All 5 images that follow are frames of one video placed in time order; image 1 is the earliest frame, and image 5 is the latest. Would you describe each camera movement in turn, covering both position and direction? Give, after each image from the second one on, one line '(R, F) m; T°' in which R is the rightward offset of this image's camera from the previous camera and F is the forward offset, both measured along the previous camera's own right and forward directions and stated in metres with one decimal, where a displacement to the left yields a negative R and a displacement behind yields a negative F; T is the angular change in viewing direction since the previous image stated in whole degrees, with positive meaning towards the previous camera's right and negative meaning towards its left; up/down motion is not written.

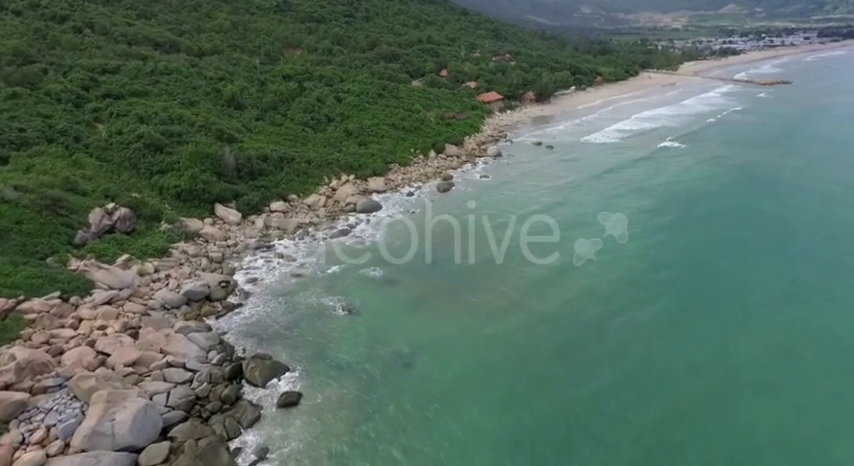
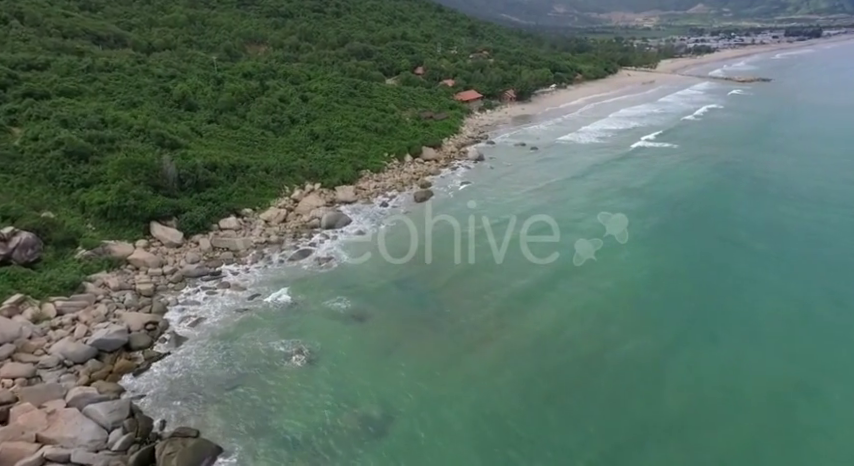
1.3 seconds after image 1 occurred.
(+0.2, +3.8) m; +2°
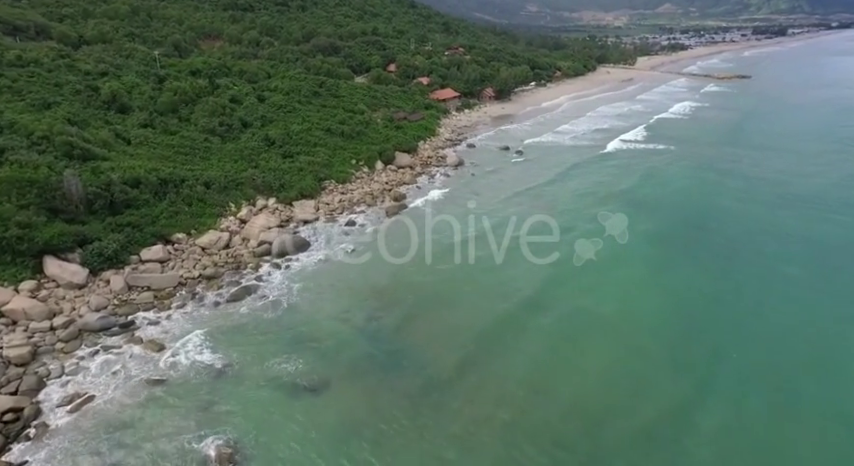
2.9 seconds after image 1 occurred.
(+0.2, +4.7) m; +3°
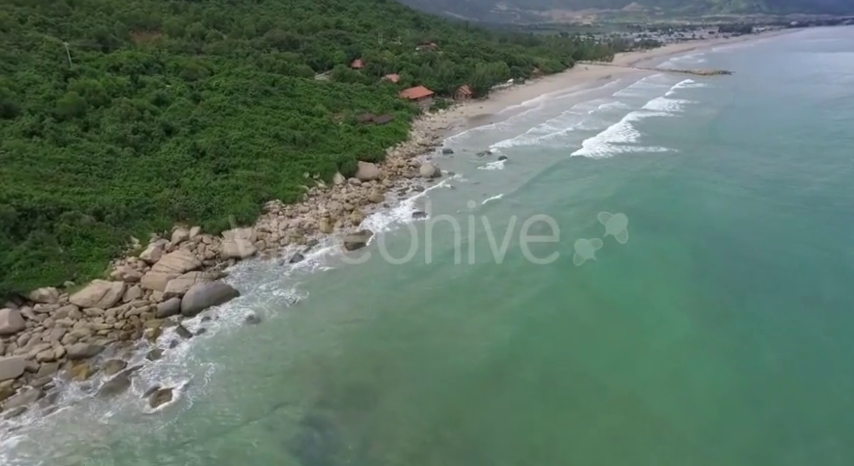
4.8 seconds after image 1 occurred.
(+0.3, +5.9) m; +3°
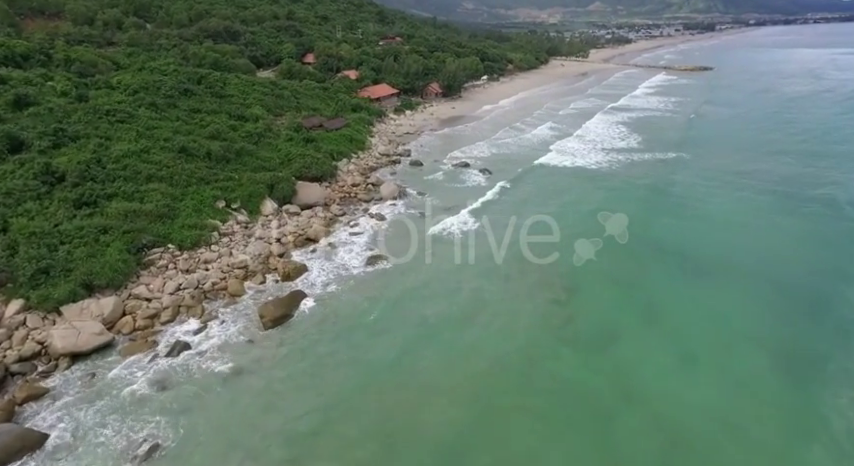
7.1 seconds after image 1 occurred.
(+0.5, +7.4) m; +3°
